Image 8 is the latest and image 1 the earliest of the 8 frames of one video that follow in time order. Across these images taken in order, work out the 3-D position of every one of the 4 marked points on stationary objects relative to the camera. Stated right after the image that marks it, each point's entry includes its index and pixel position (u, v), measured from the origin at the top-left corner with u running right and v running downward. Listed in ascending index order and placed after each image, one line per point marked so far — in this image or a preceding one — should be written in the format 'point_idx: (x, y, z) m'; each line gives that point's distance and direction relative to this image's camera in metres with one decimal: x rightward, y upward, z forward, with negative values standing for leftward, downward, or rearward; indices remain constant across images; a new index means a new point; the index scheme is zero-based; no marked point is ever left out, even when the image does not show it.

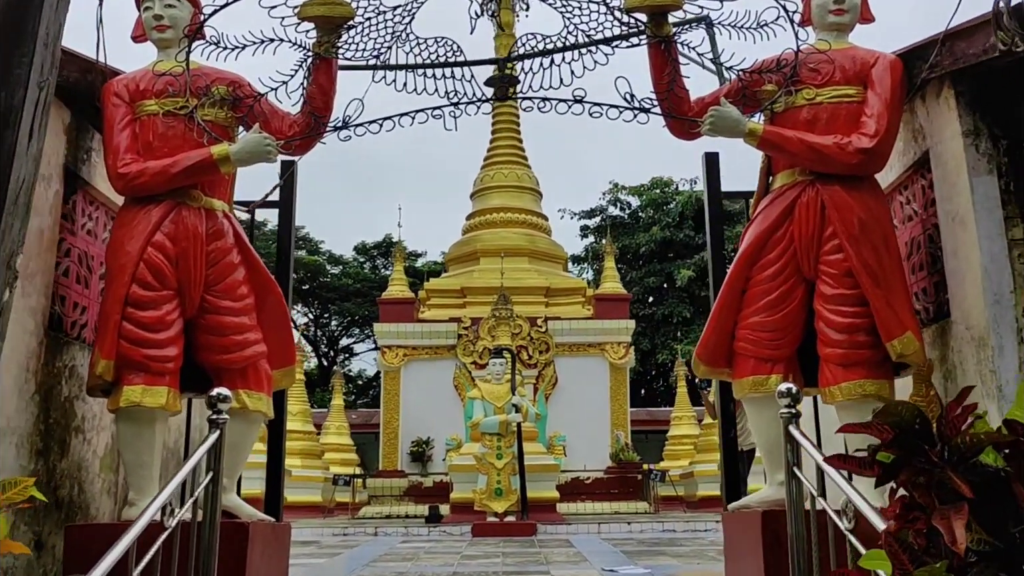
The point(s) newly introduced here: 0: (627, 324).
0: (+1.5, -0.5, +12.2) m
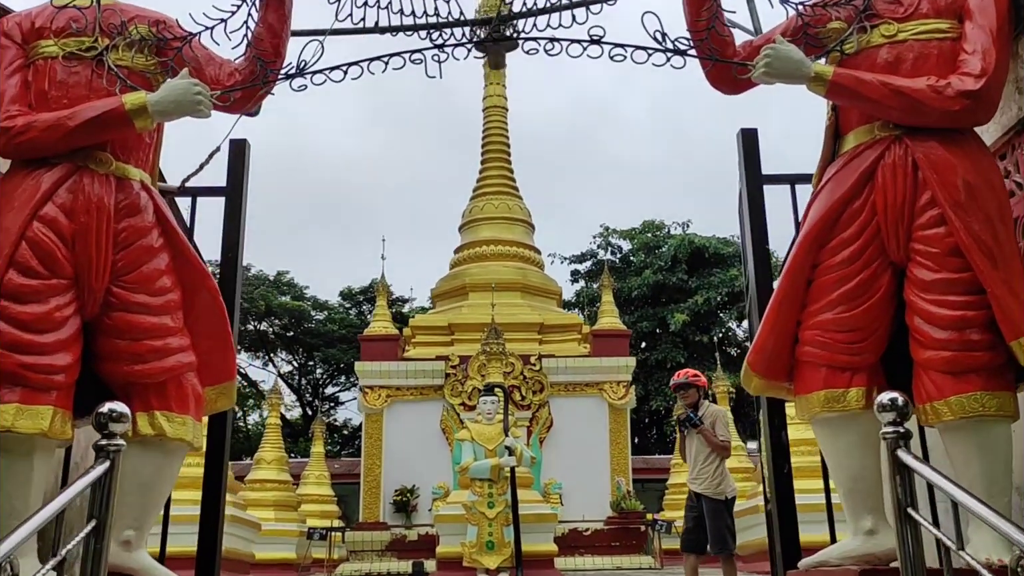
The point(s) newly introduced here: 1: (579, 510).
0: (+1.4, -0.9, +11.3) m
1: (+0.8, -2.6, +10.8) m
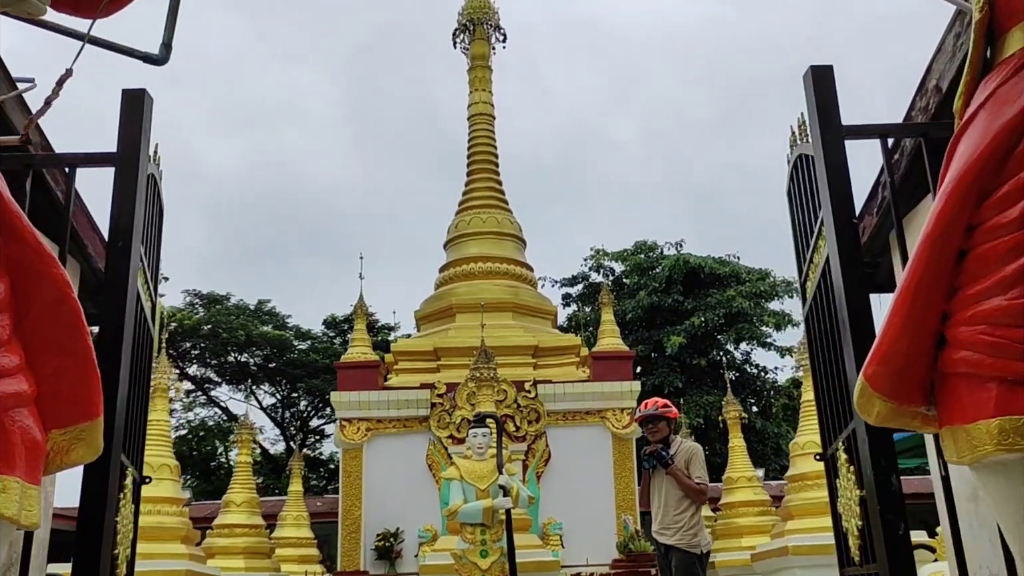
0: (+1.3, -1.1, +10.3) m
1: (+0.8, -2.8, +9.7) m
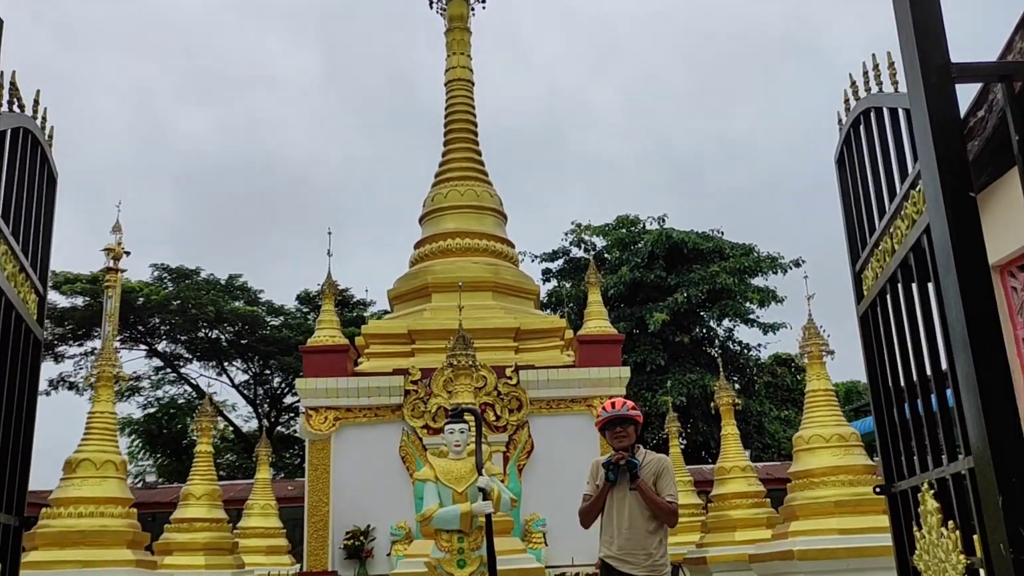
0: (+1.1, -0.9, +9.6) m
1: (+0.6, -2.6, +9.1) m
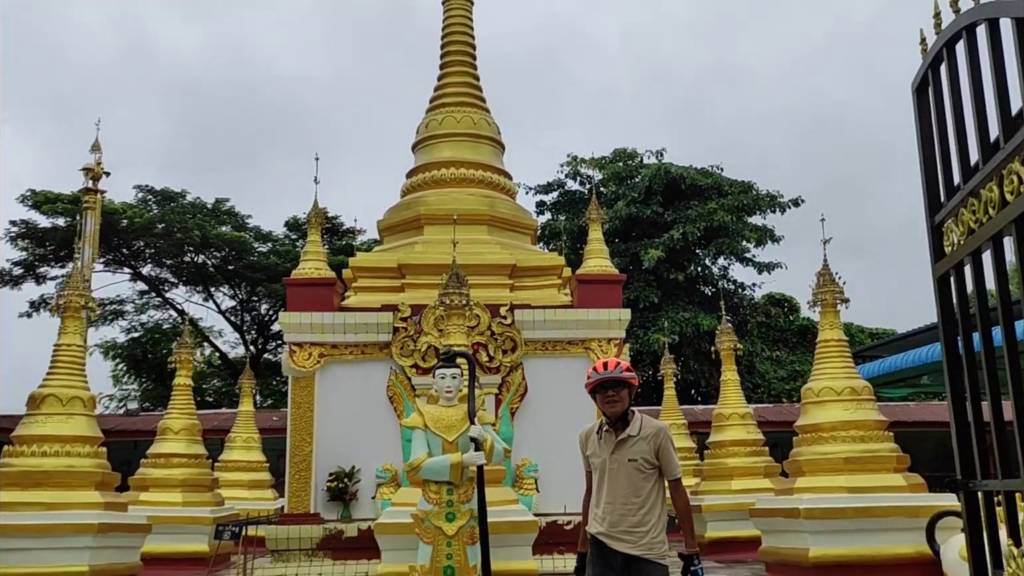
0: (+1.1, -0.3, +9.2) m
1: (+0.5, -2.0, +8.7) m
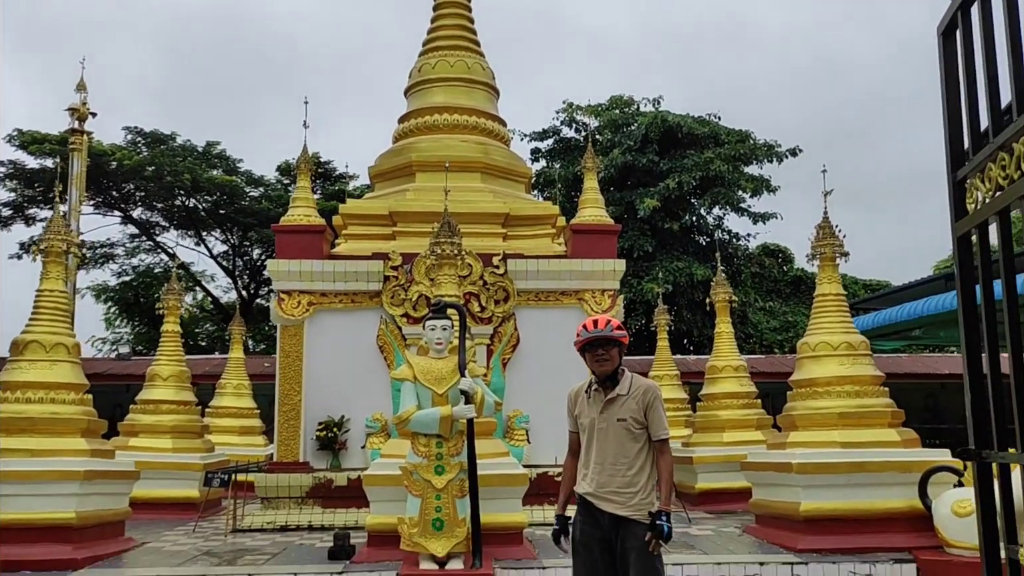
0: (+1.0, +0.2, +9.0) m
1: (+0.4, -1.5, +8.7) m
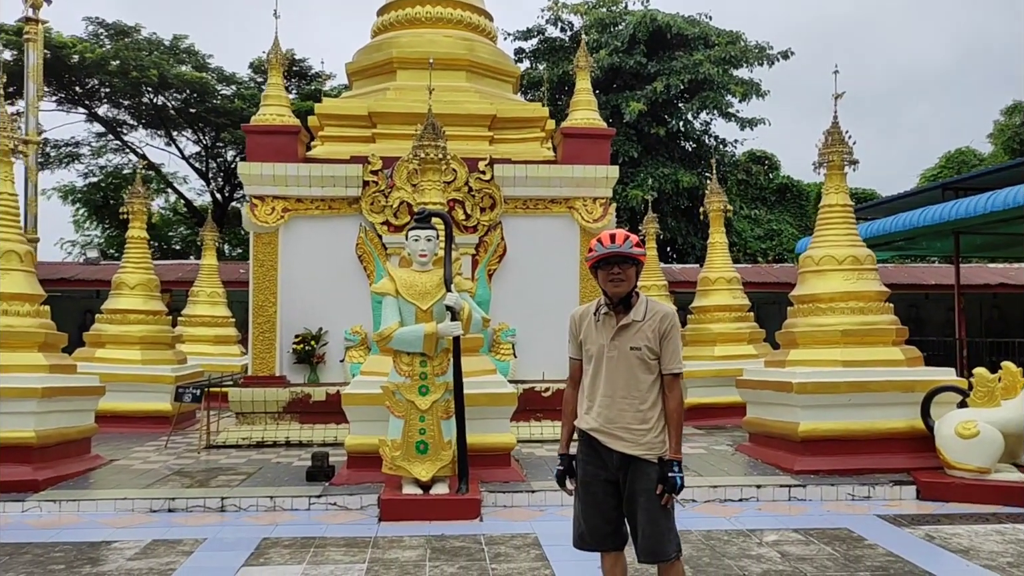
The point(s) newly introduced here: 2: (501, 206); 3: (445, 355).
0: (+0.9, +1.1, +8.5) m
1: (+0.2, -0.7, +8.4) m
2: (-0.1, +0.7, +8.3) m
3: (-0.4, -0.4, +5.7) m
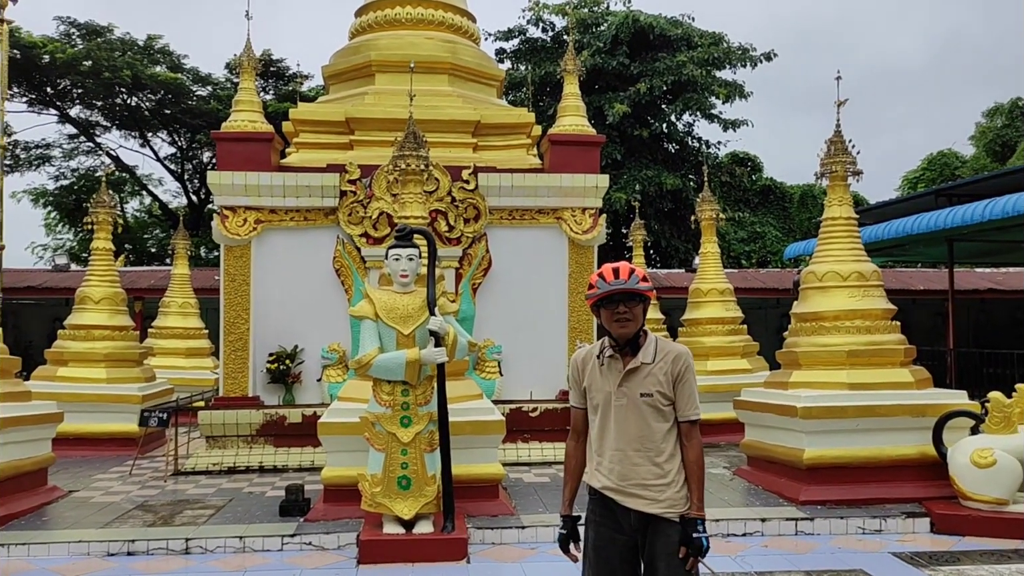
0: (+0.7, +1.0, +8.2) m
1: (+0.1, -0.8, +8.0) m
2: (-0.2, +0.6, +7.9) m
3: (-0.5, -0.5, +5.3) m
